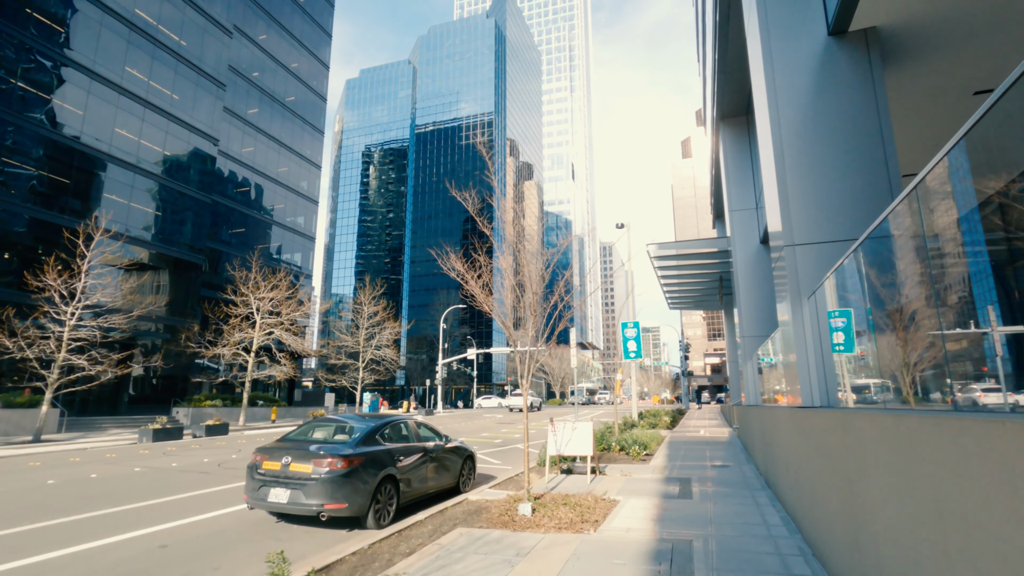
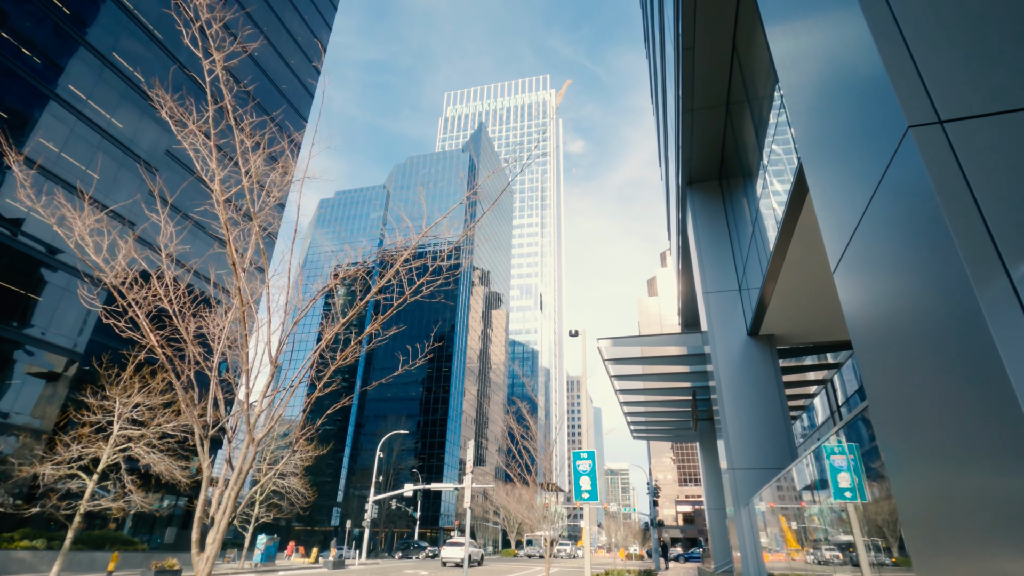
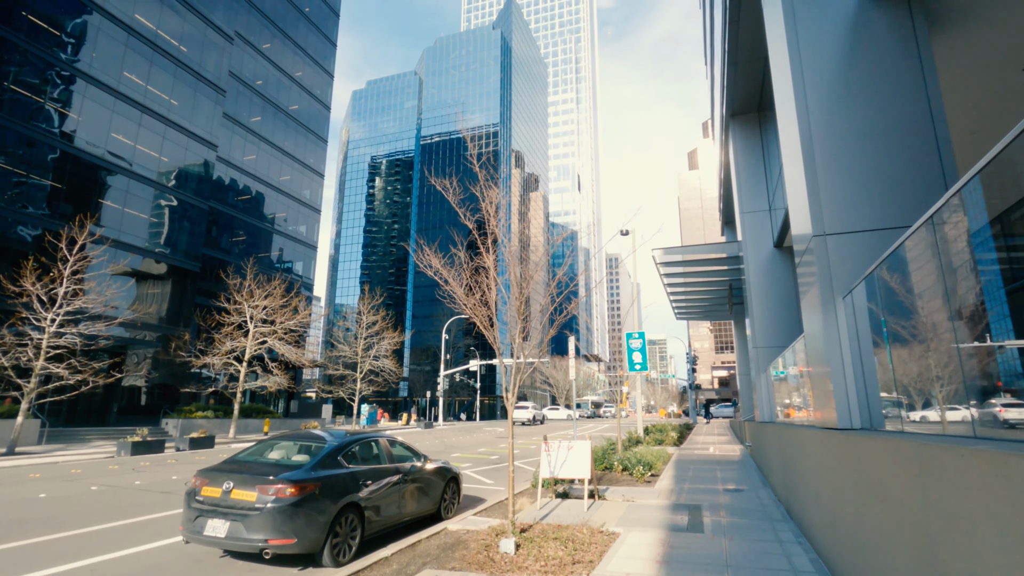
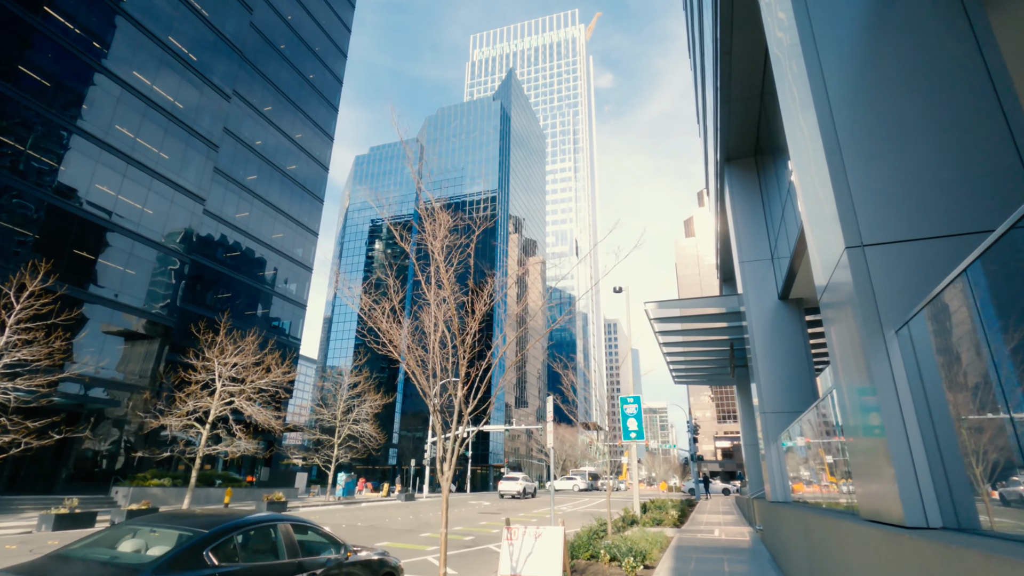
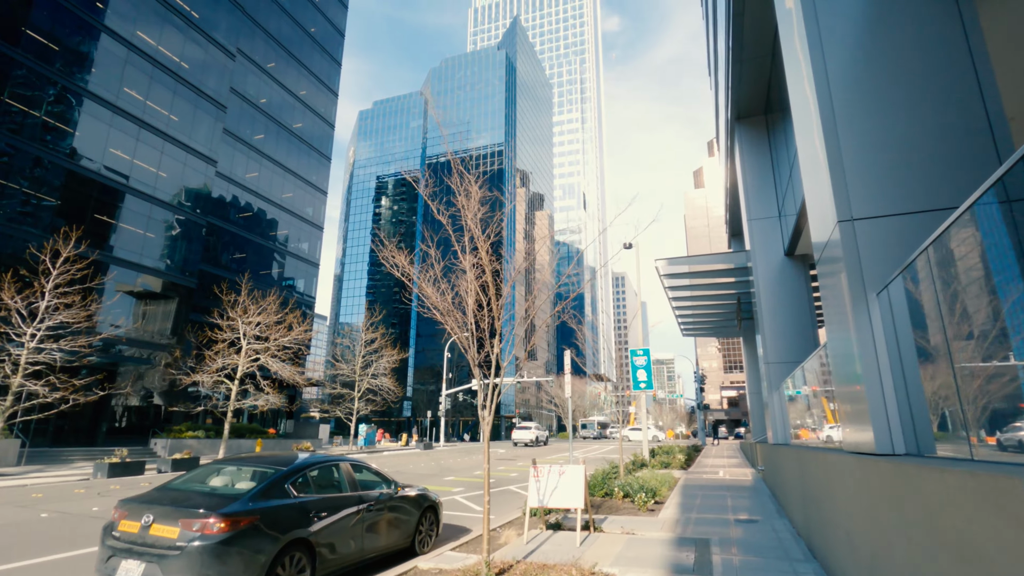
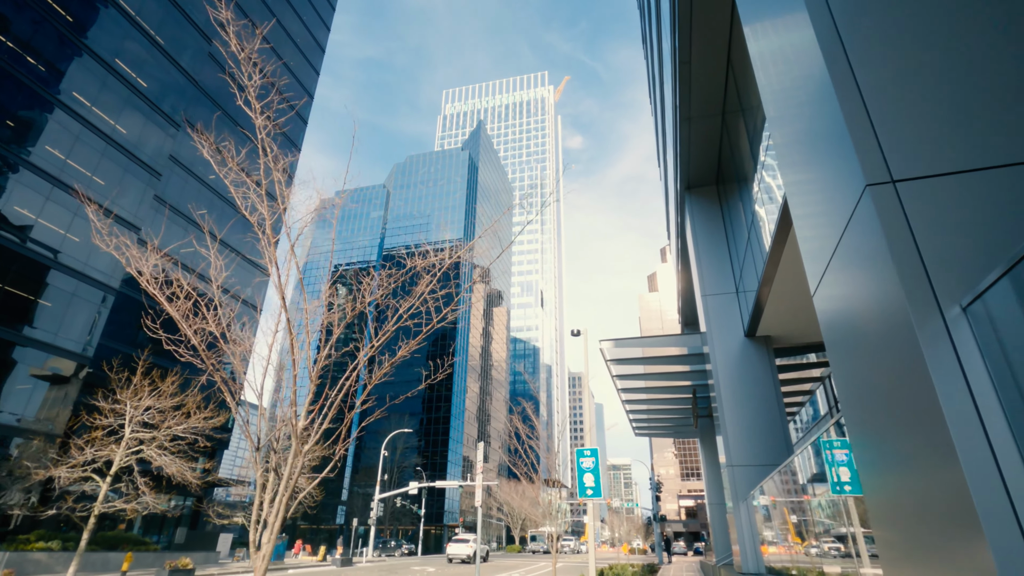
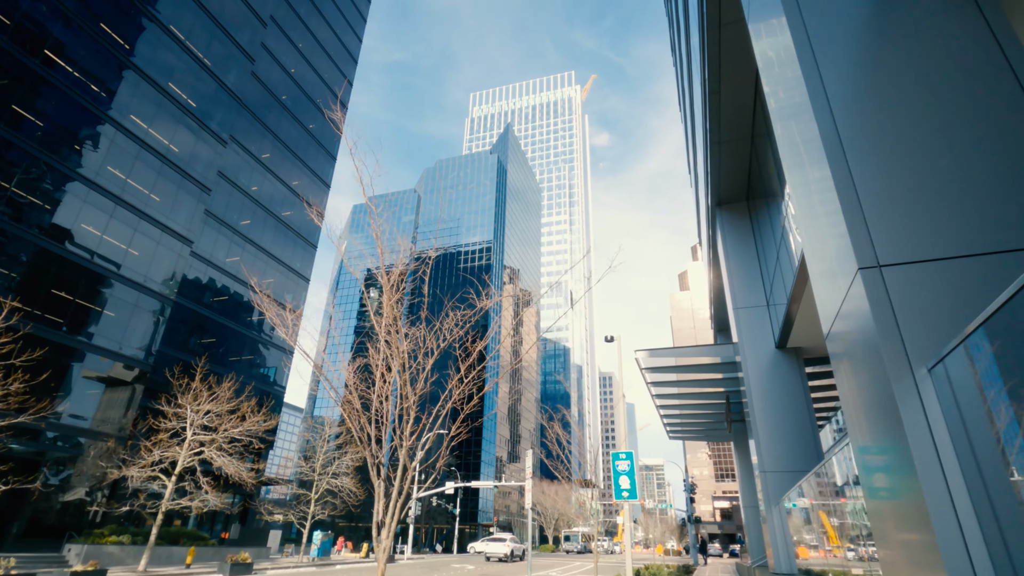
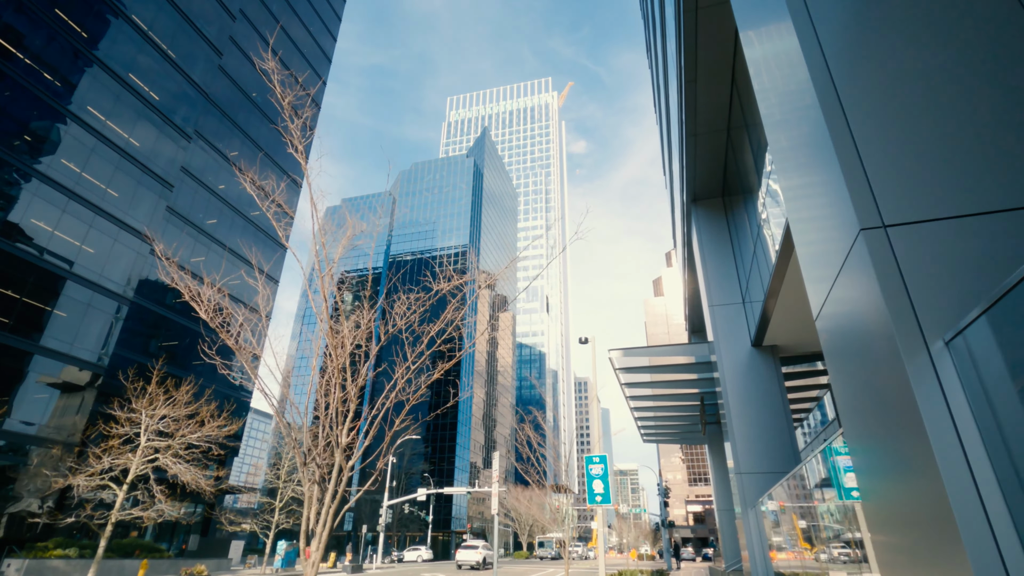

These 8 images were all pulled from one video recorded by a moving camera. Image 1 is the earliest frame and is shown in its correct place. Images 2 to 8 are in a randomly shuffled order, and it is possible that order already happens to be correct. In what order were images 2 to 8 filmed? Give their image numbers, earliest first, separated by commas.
3, 5, 4, 7, 8, 6, 2
